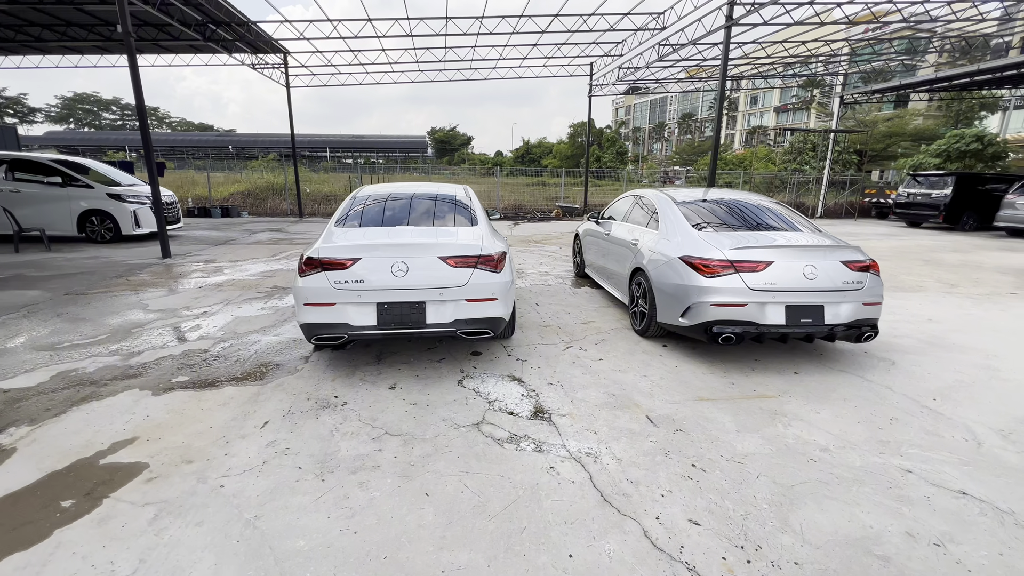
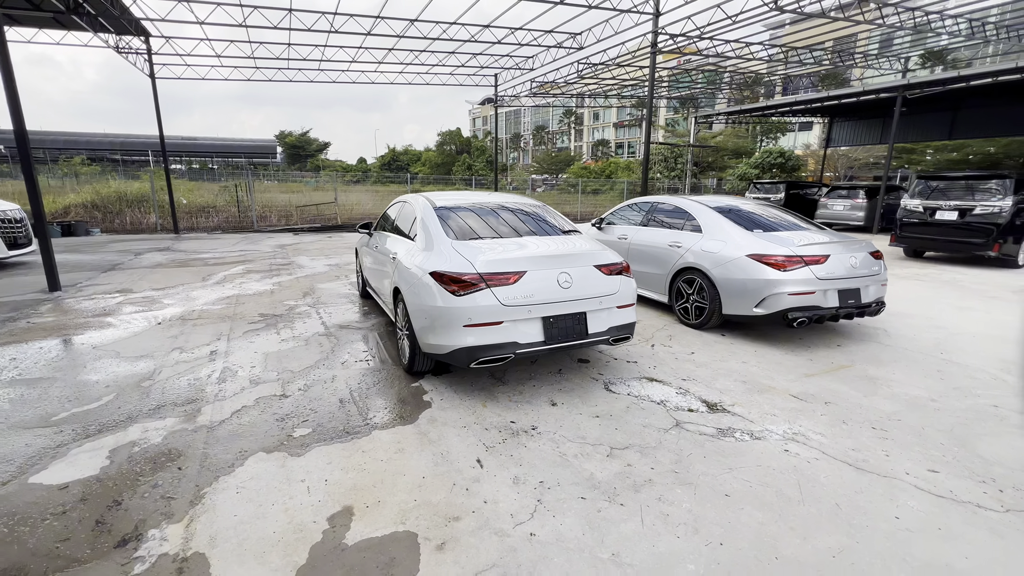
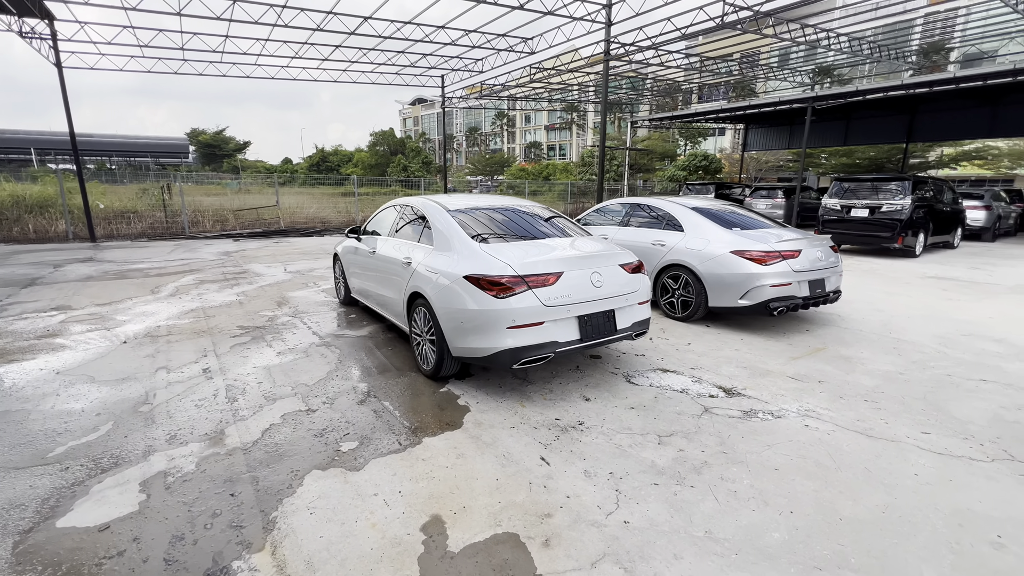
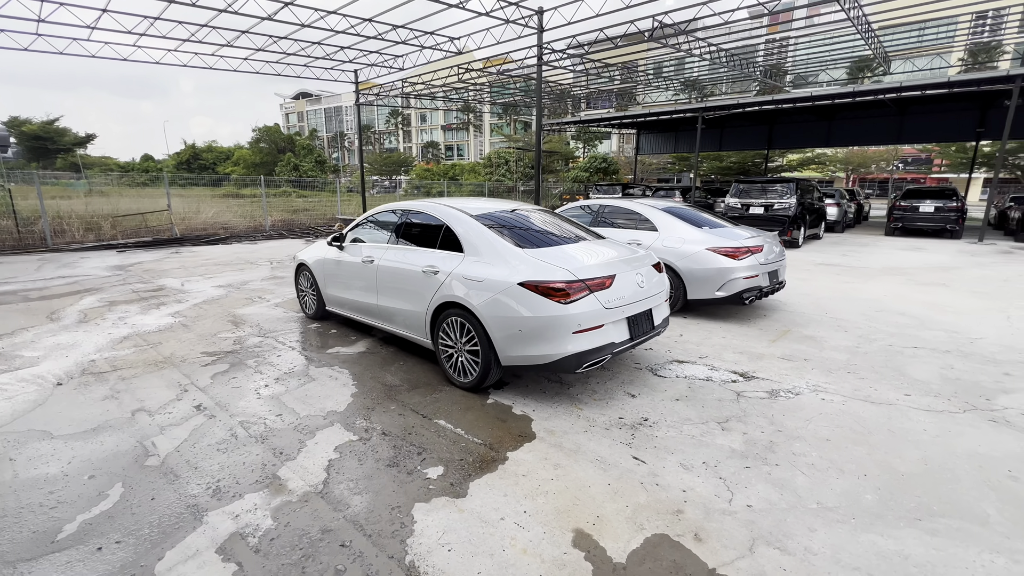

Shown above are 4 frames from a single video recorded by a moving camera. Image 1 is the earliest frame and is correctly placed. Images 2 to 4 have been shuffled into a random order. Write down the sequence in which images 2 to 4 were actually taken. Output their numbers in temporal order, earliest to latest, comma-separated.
2, 3, 4
